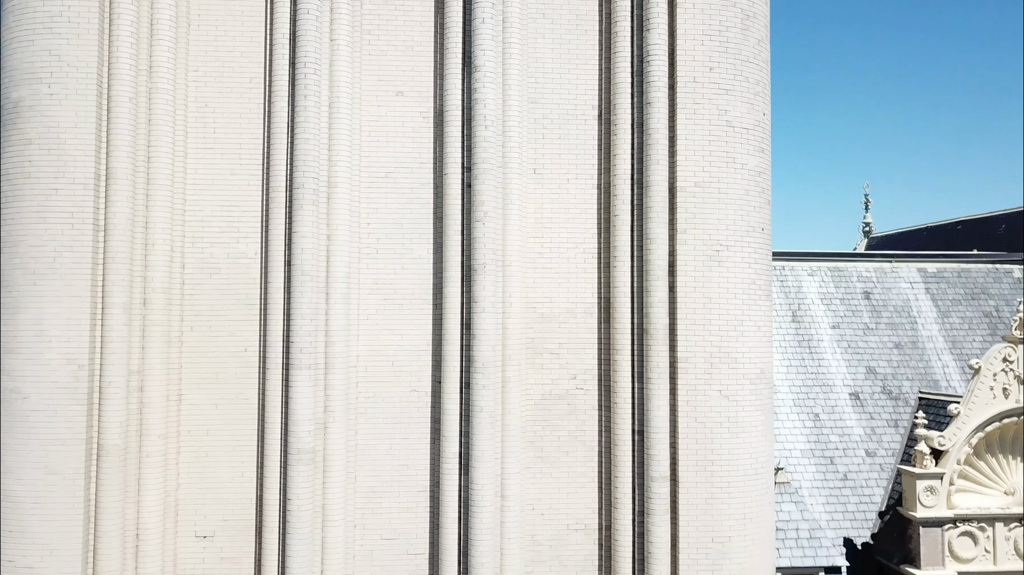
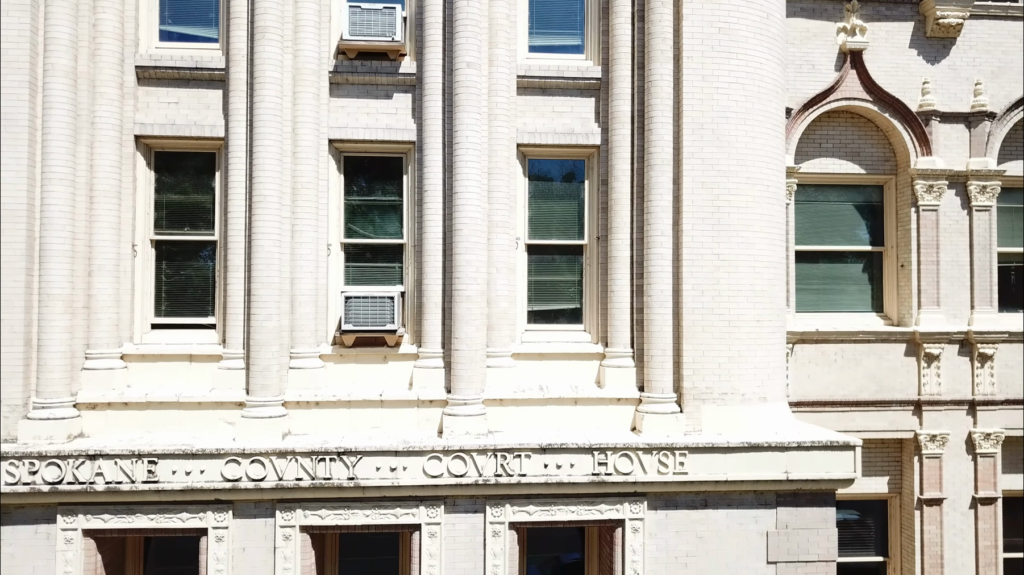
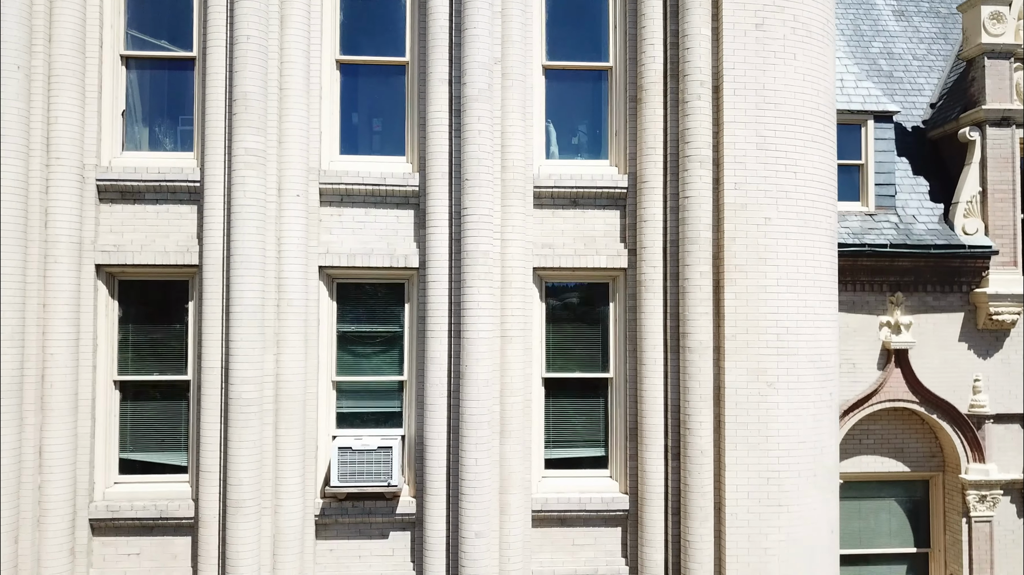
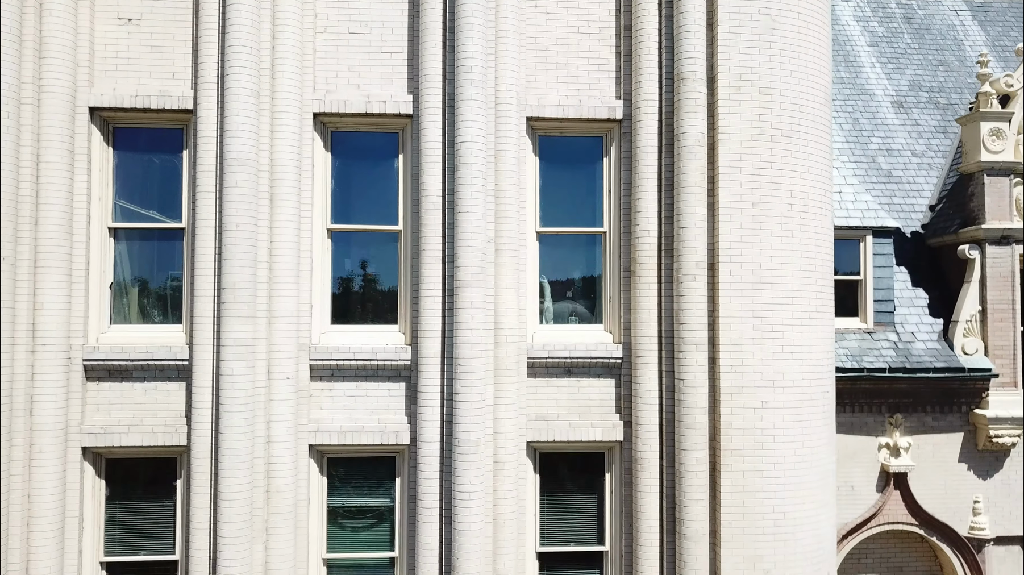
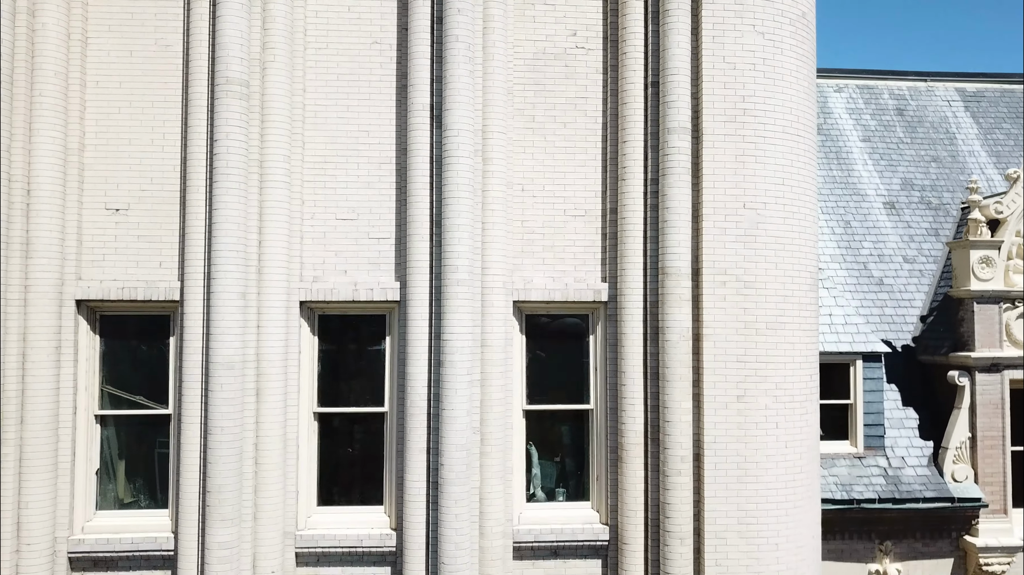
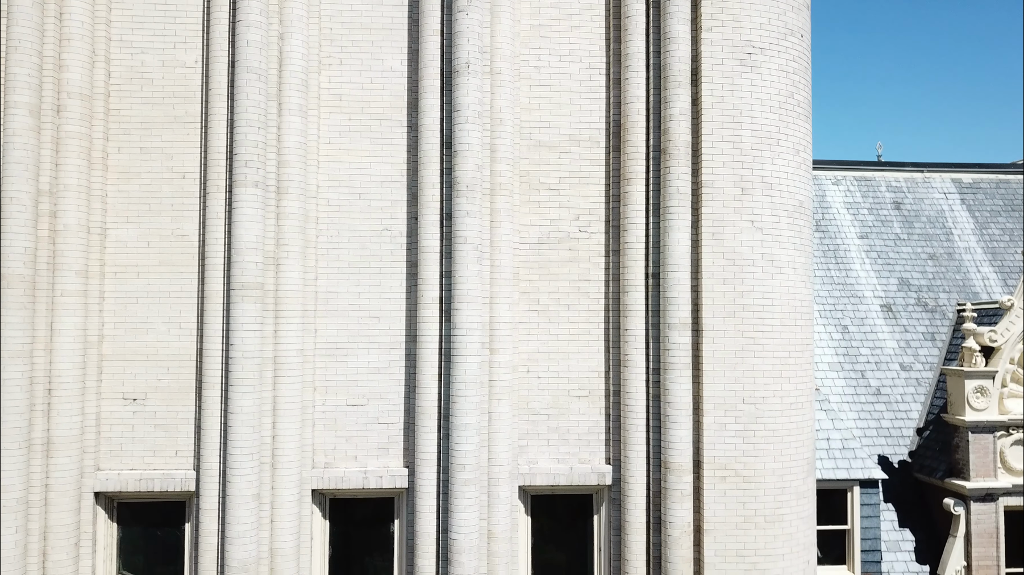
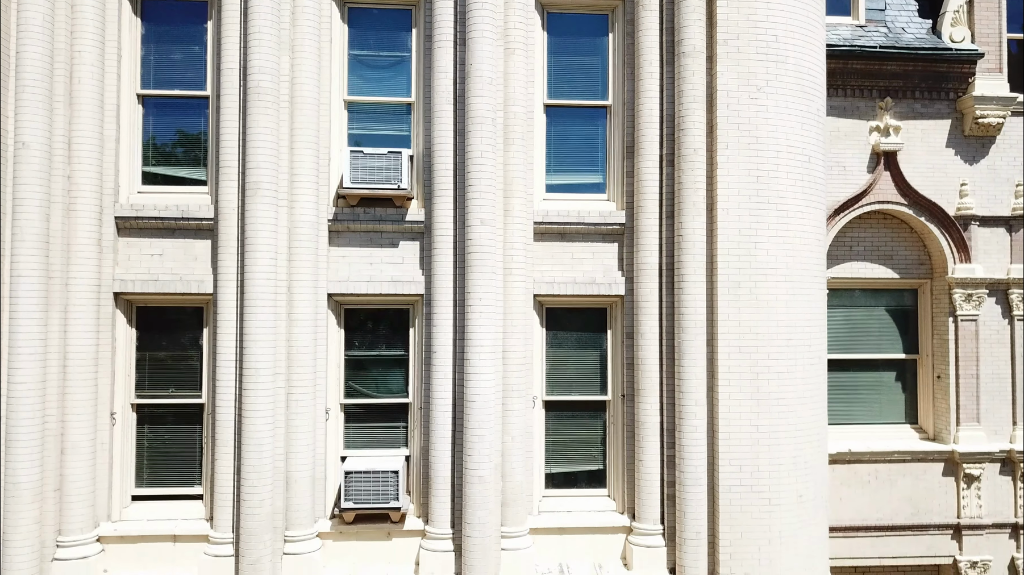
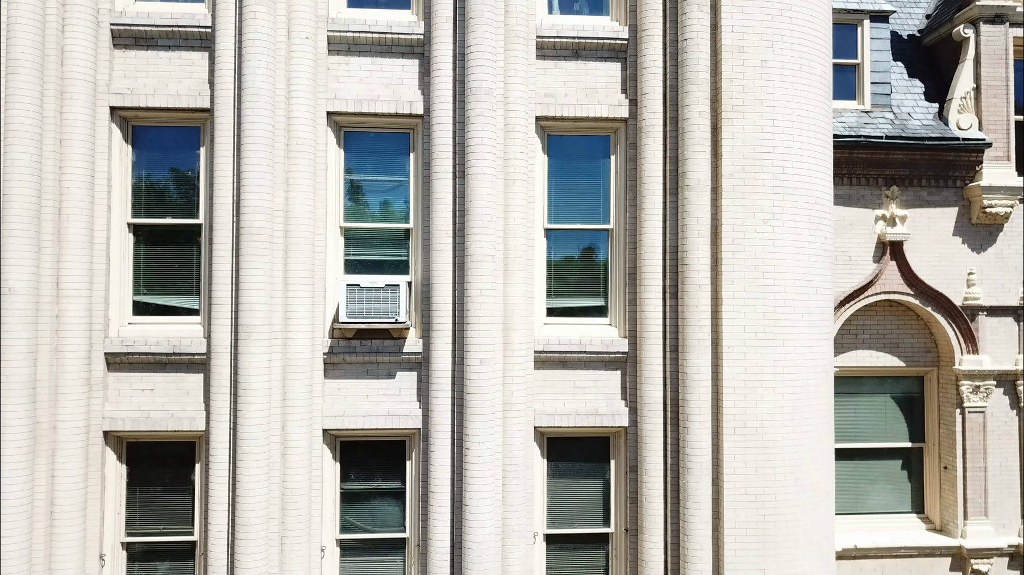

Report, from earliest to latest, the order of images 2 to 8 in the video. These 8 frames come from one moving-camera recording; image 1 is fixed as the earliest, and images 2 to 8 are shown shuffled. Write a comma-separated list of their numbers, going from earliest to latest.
6, 5, 4, 3, 8, 7, 2
